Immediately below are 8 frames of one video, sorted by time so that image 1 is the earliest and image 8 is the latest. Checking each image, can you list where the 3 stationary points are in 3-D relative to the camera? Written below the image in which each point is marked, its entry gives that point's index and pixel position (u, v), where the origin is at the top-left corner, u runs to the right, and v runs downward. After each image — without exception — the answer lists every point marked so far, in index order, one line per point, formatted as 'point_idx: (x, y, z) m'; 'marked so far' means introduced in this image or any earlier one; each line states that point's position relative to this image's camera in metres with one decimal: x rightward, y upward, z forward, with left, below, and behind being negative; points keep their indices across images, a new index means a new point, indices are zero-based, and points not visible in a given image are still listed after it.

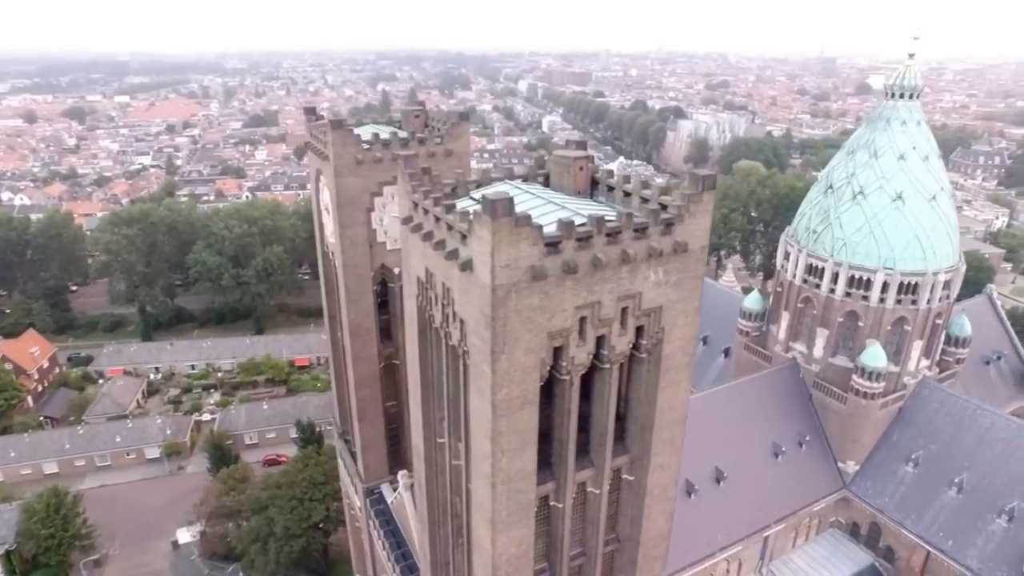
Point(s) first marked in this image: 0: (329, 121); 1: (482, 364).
0: (-5.2, +4.8, +16.9) m
1: (-0.4, -1.2, +9.1) m
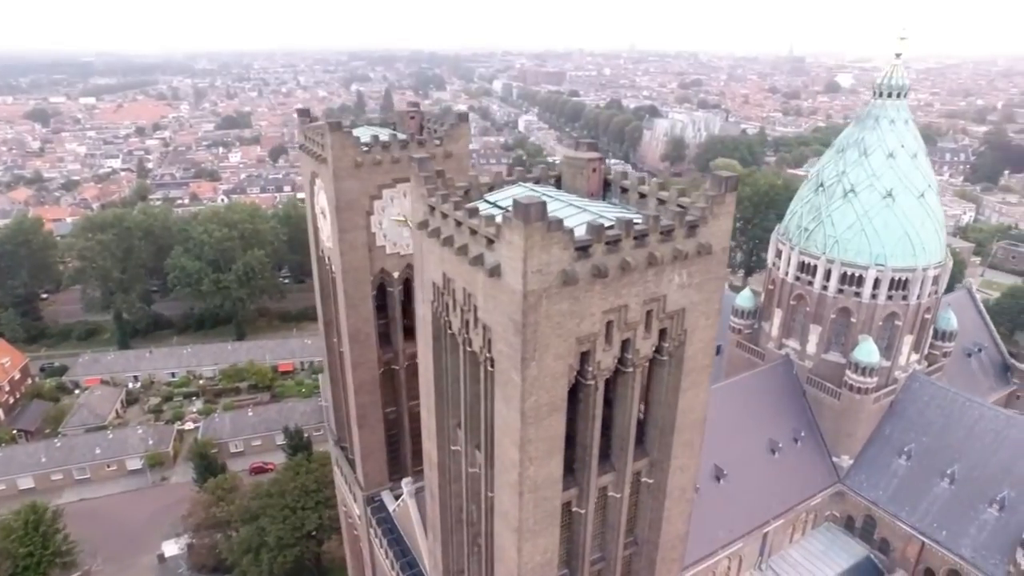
0: (-5.1, +4.6, +16.5) m
1: (0.0, -1.2, +8.9) m
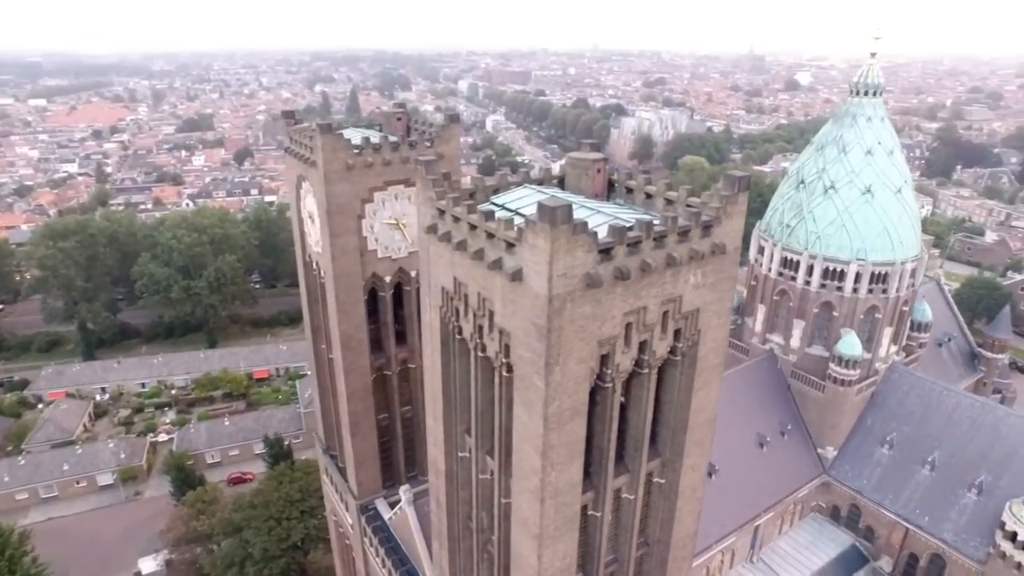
0: (-5.3, +4.4, +16.1) m
1: (+0.3, -1.3, +8.8) m
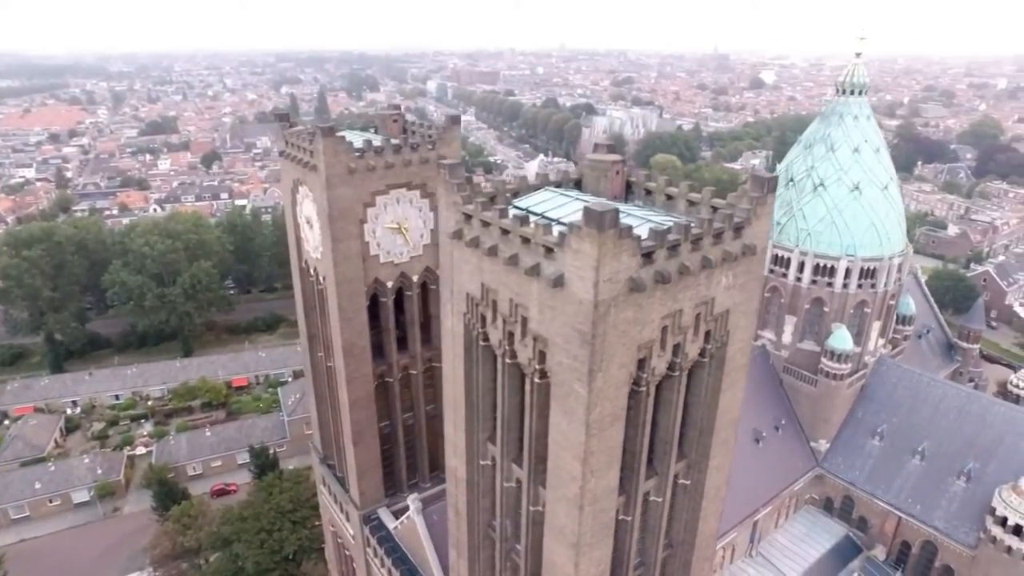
0: (-5.1, +4.3, +15.7) m
1: (+0.9, -1.4, +8.6) m
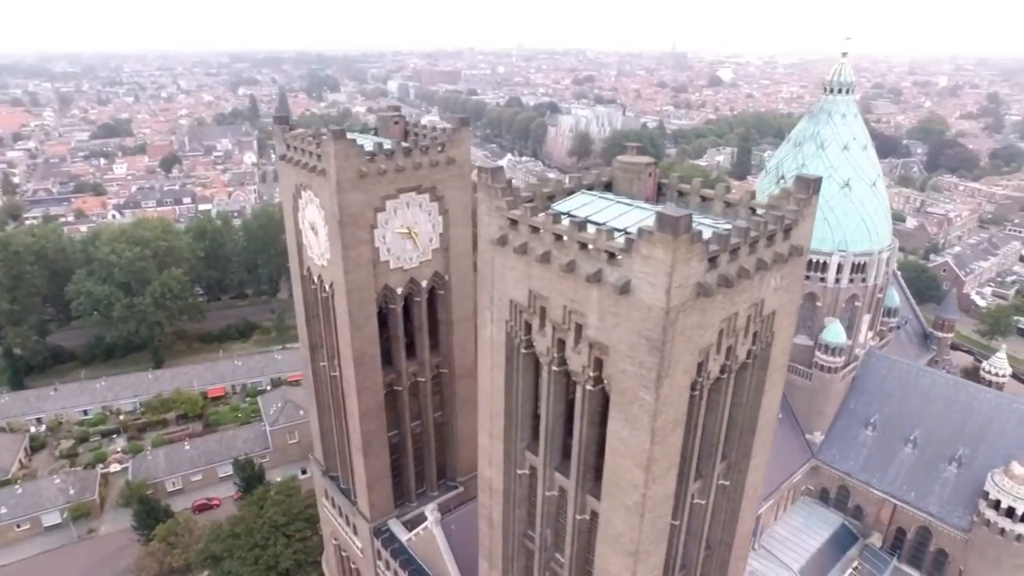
0: (-4.7, +4.0, +15.2) m
1: (+1.8, -1.5, +8.5) m
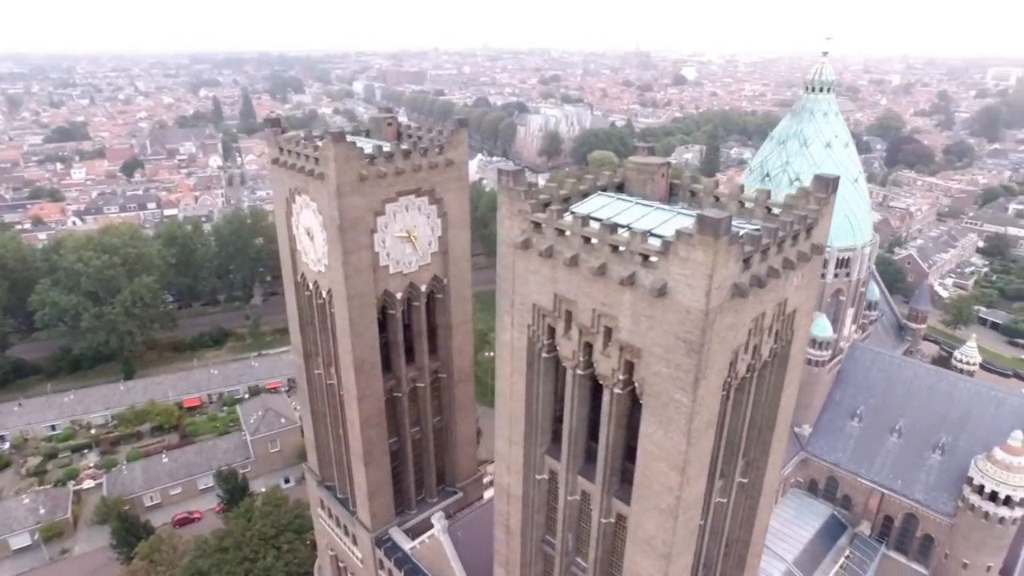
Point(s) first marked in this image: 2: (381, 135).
0: (-4.7, +3.9, +14.8) m
1: (+2.3, -1.5, +8.5) m
2: (-4.2, +4.9, +19.2) m
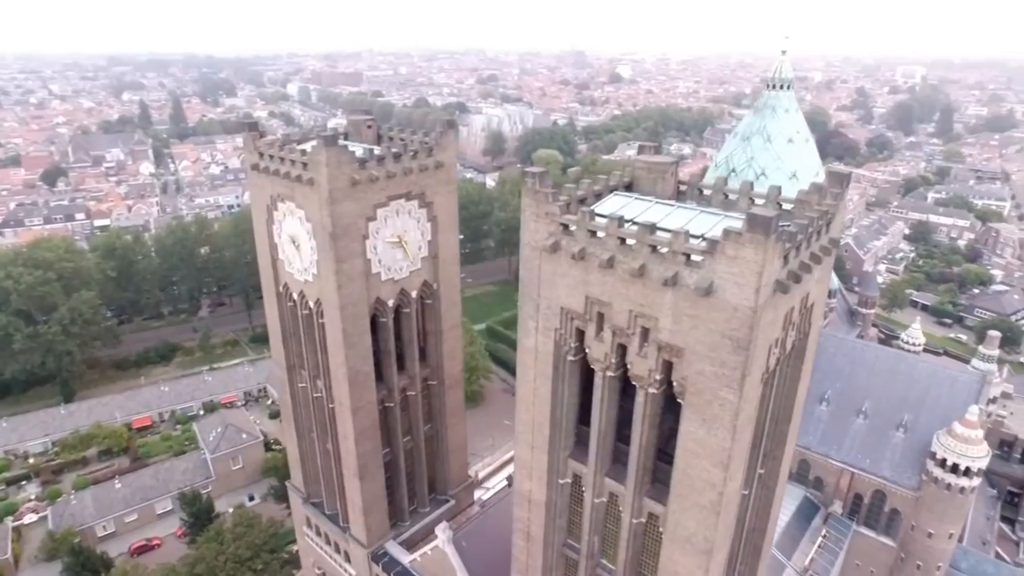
0: (-4.7, +3.6, +14.3) m
1: (+3.0, -1.5, +8.5) m
2: (-4.7, +4.7, +18.6) m
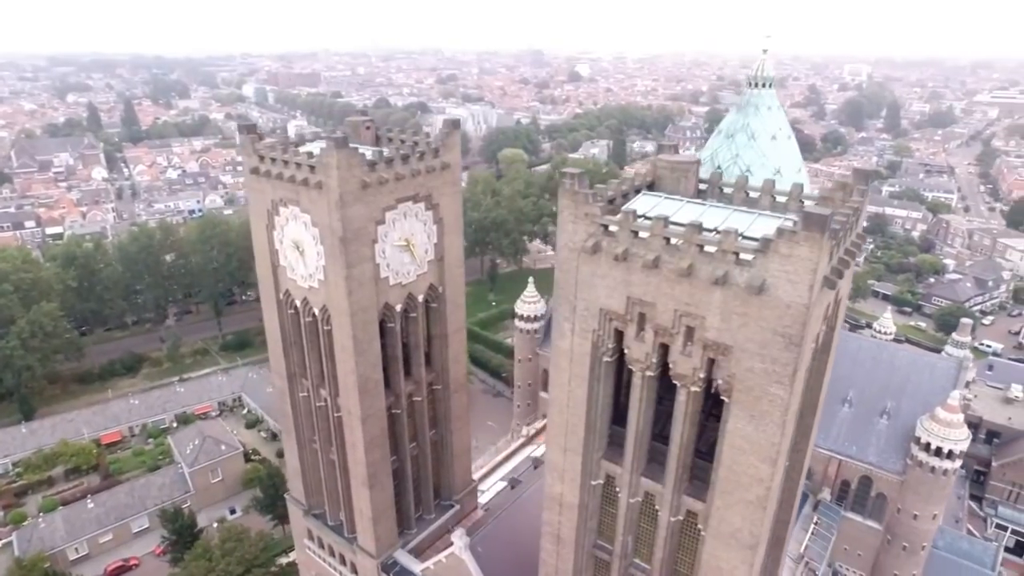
0: (-4.4, +3.5, +13.9) m
1: (+3.7, -1.4, +8.6) m
2: (-4.6, +4.5, +18.2) m
